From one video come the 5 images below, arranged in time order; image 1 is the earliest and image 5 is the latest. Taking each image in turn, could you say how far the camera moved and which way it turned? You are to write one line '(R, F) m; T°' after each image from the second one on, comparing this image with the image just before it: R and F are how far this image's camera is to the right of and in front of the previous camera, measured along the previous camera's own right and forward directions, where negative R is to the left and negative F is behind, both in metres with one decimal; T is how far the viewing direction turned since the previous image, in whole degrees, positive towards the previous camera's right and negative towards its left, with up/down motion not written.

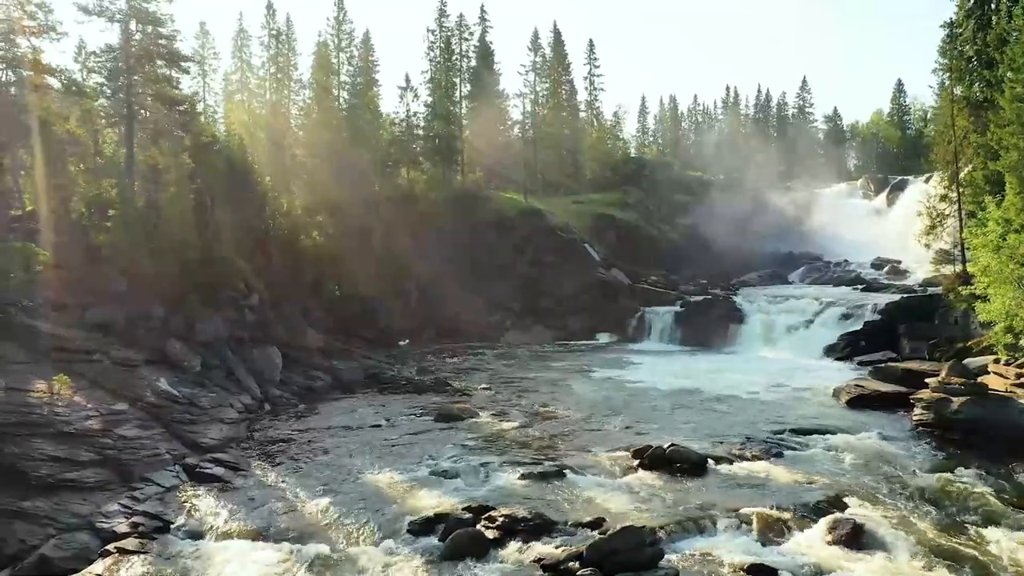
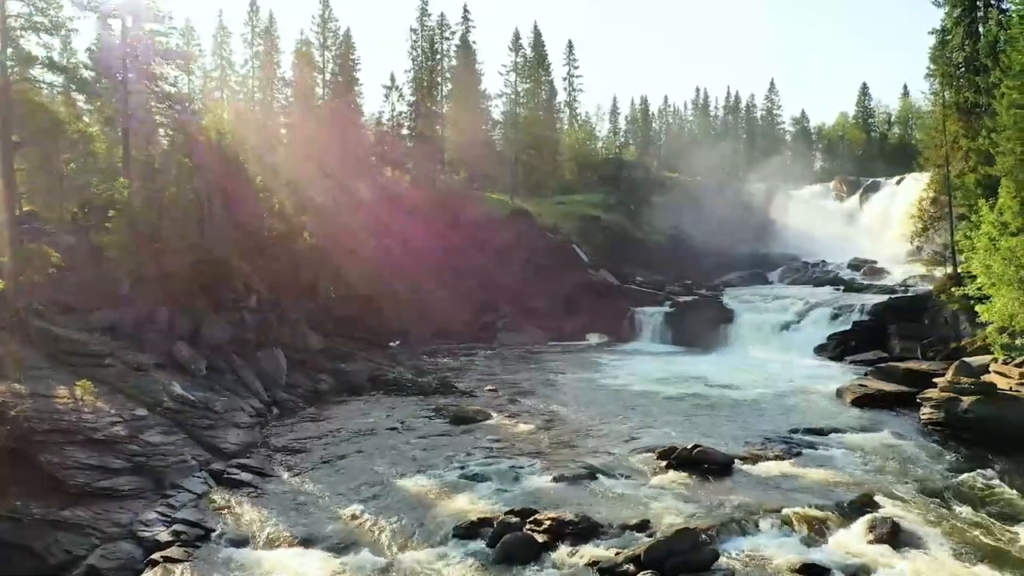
(-1.3, 0.0) m; +2°
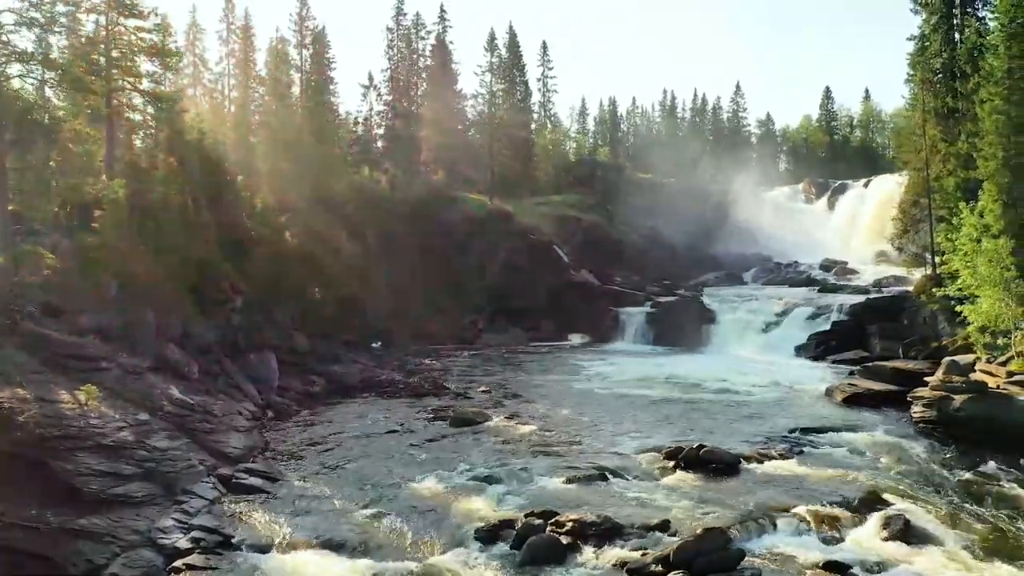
(-0.9, 0.0) m; +2°
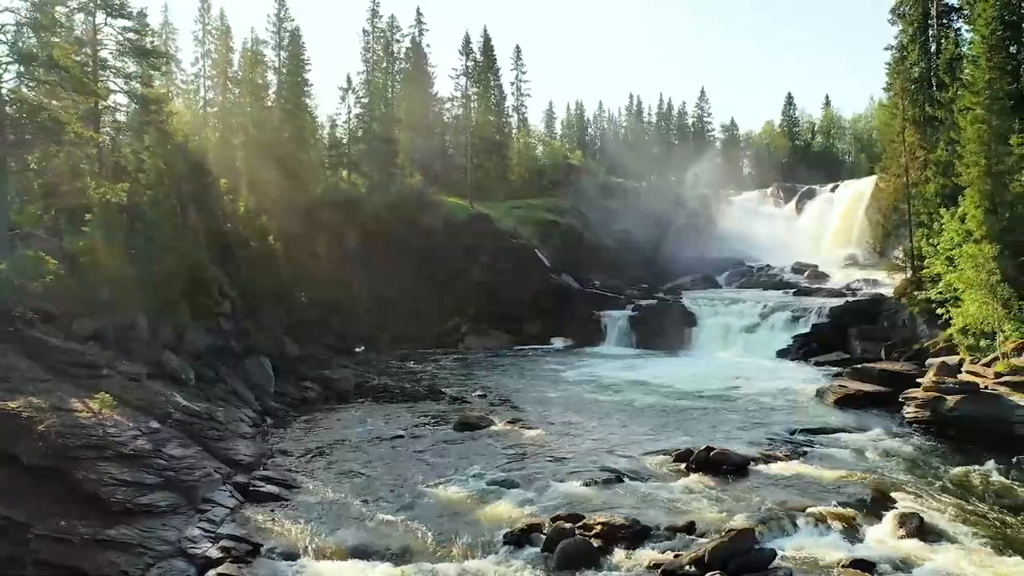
(-1.1, -0.1) m; +2°
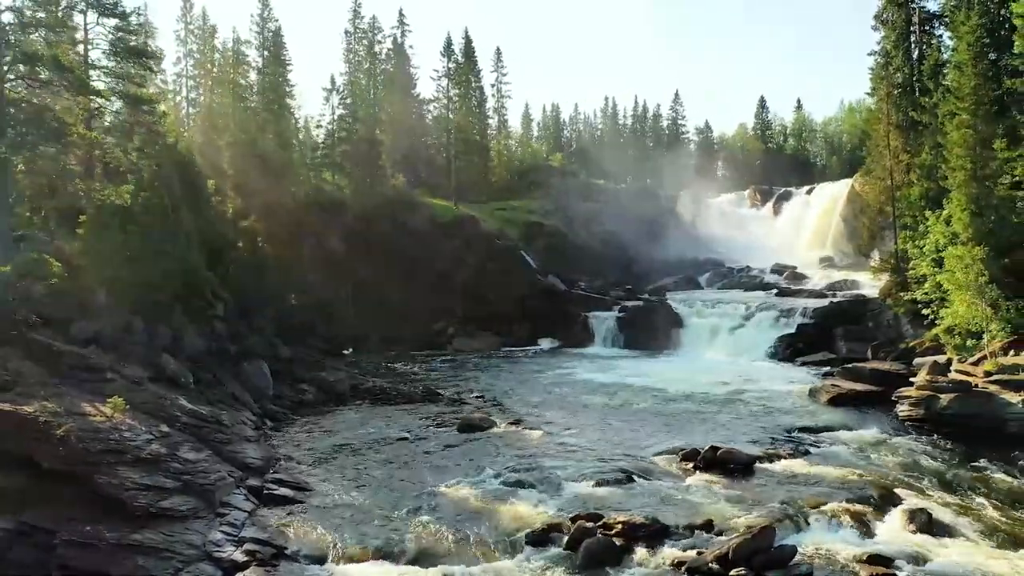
(-0.8, -0.1) m; +2°
